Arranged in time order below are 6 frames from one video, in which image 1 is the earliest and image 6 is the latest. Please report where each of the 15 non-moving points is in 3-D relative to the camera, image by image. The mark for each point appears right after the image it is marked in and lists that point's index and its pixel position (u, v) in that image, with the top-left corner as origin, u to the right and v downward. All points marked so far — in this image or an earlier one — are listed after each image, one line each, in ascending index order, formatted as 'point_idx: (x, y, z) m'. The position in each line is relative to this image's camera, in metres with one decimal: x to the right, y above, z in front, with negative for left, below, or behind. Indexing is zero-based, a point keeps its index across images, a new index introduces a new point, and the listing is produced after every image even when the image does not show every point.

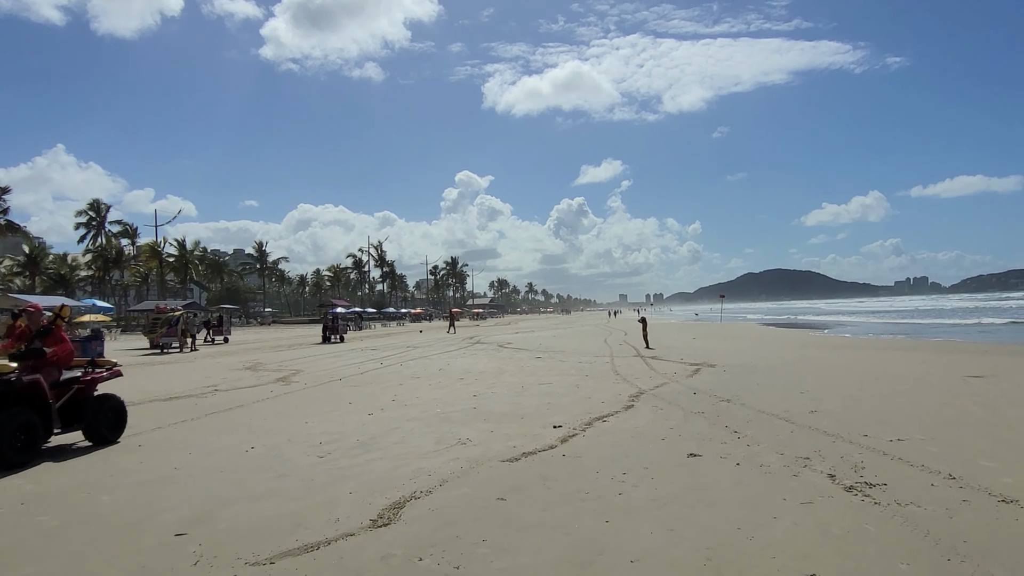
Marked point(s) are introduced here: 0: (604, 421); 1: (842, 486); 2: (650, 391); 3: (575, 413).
0: (+1.1, -1.6, +8.6) m
1: (+2.4, -1.4, +5.3) m
2: (+2.1, -1.6, +11.5) m
3: (+0.8, -1.6, +9.3) m
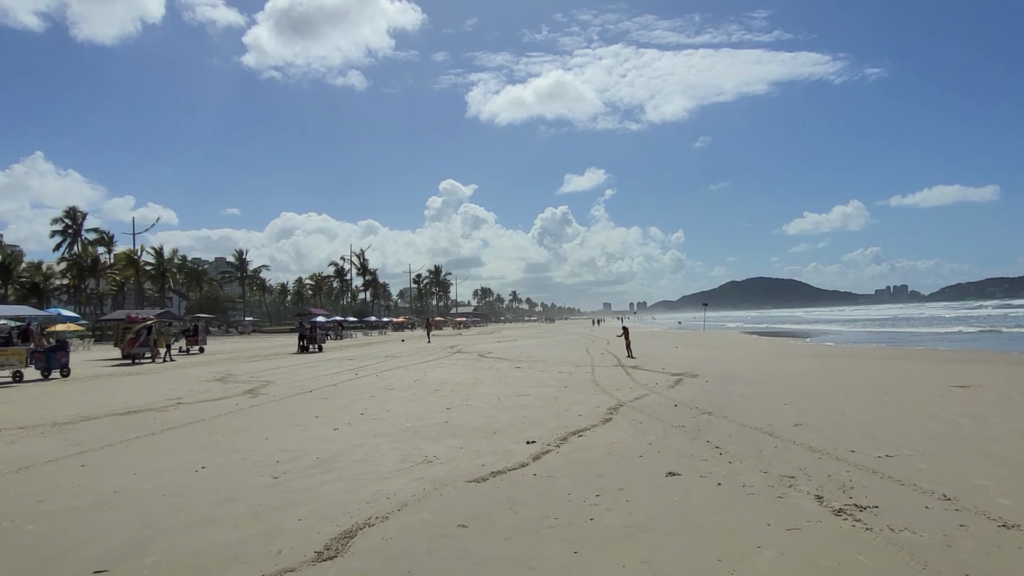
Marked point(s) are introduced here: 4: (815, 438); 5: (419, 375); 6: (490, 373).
0: (+0.8, -1.6, +8.2) m
1: (+2.1, -1.5, +4.9) m
2: (+1.8, -1.7, +11.1) m
3: (+0.5, -1.7, +8.9) m
4: (+3.1, -1.5, +7.5) m
5: (-2.3, -2.2, +18.3) m
6: (-0.5, -2.1, +18.6) m
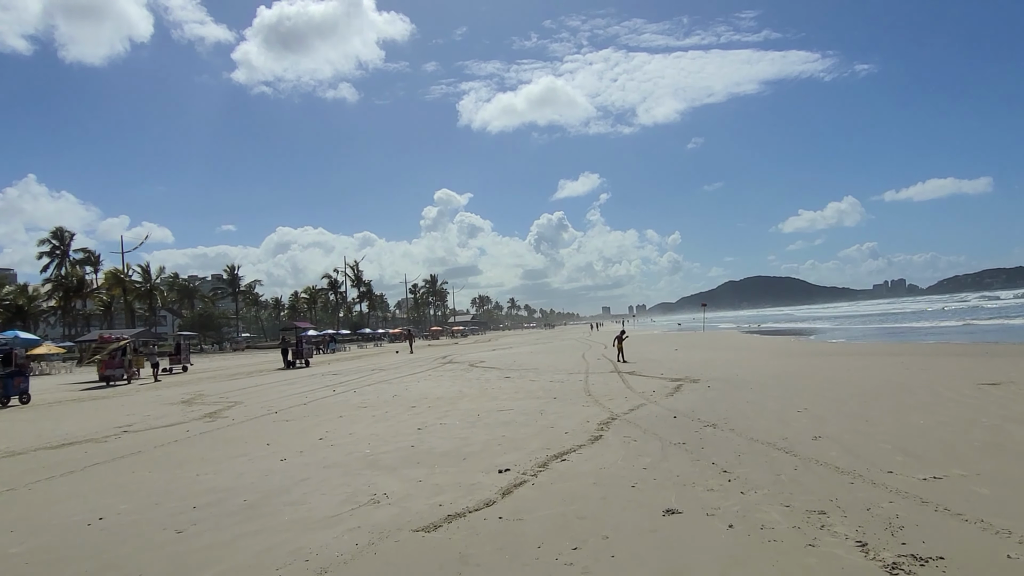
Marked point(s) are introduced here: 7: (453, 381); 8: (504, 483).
0: (+0.5, -1.6, +7.0) m
1: (+1.9, -1.4, +3.7) m
2: (+1.5, -1.7, +9.9) m
3: (+0.2, -1.7, +7.7) m
4: (+2.8, -1.4, +6.3) m
5: (-2.6, -2.4, +17.1) m
6: (-0.8, -2.3, +17.4) m
7: (-1.5, -2.4, +19.0) m
8: (-0.1, -1.6, +6.1) m
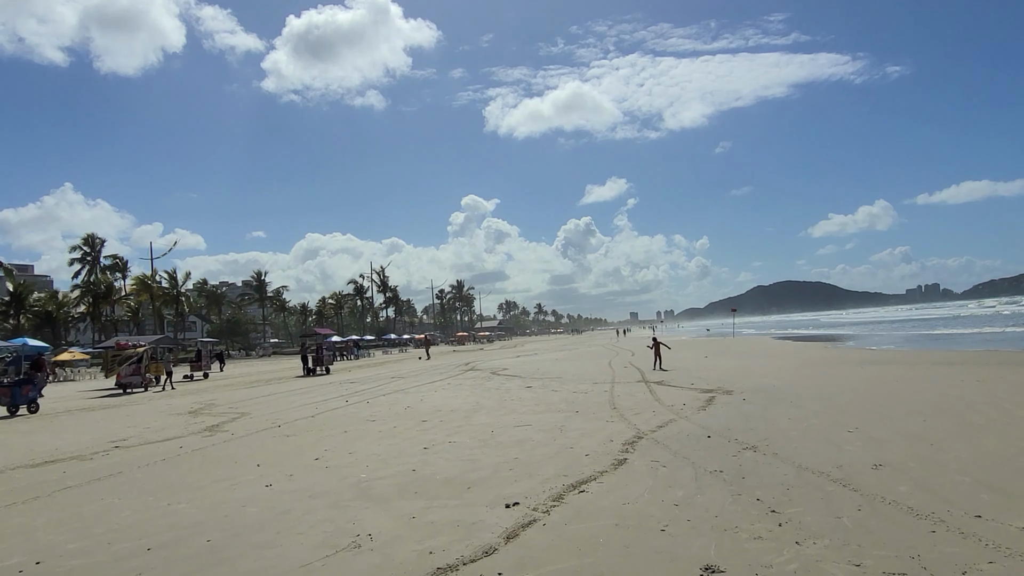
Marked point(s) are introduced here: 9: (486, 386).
0: (+0.6, -1.7, +6.1) m
1: (+1.8, -1.4, +2.7) m
2: (+1.7, -1.8, +8.9) m
3: (+0.3, -1.7, +6.8) m
4: (+2.9, -1.5, +5.3) m
5: (-2.2, -2.5, +16.3) m
6: (-0.4, -2.4, +16.5) m
7: (-1.0, -2.5, +18.1) m
8: (0.0, -1.7, +5.2) m
9: (-0.7, -2.6, +19.7) m
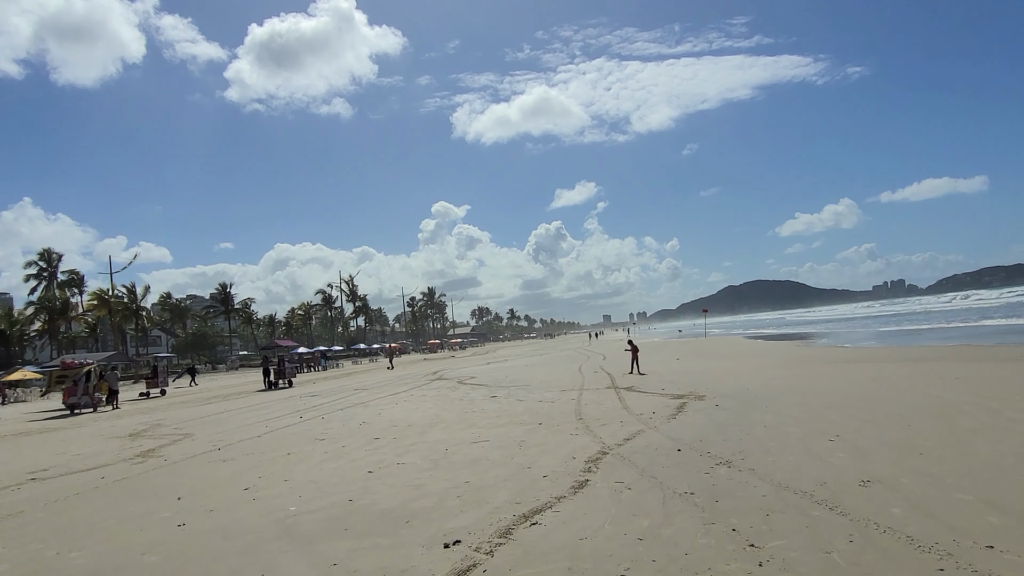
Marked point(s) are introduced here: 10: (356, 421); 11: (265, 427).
0: (+0.2, -1.7, +5.3) m
1: (+1.5, -1.4, +2.0) m
2: (+1.2, -1.8, +8.2) m
3: (-0.1, -1.8, +6.0) m
4: (+2.5, -1.4, +4.6) m
5: (-2.9, -2.7, +15.4) m
6: (-1.1, -2.5, +15.6) m
7: (-1.8, -2.7, +17.2) m
8: (-0.4, -1.7, +4.4) m
9: (-1.6, -2.8, +18.9) m
10: (-3.0, -2.6, +14.3) m
11: (-4.9, -2.7, +14.5) m
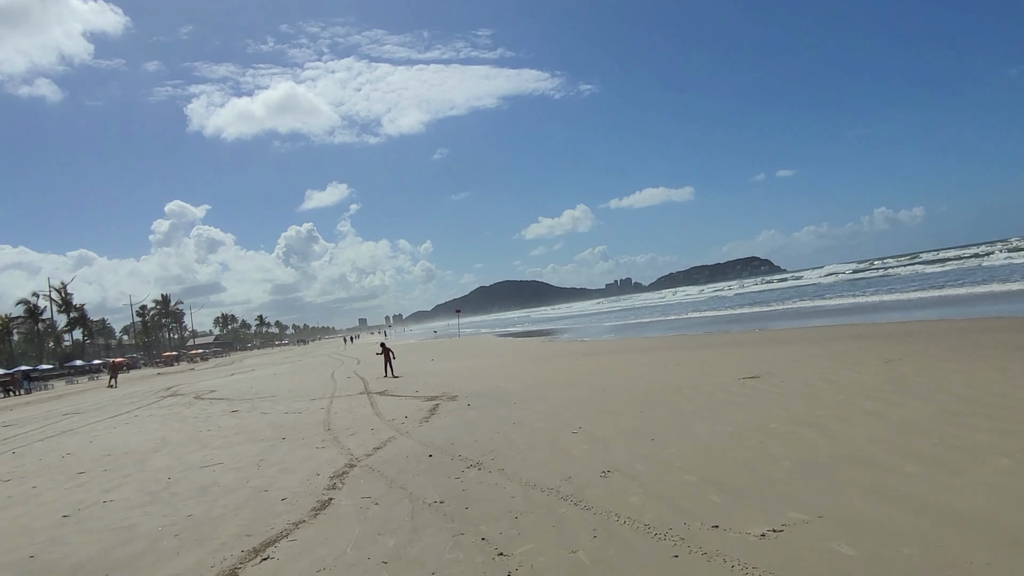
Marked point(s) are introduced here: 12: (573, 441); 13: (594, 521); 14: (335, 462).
0: (-1.6, -1.7, +4.7) m
1: (+0.8, -1.3, +2.0) m
2: (-1.5, -1.8, +7.7) m
3: (-2.1, -1.8, +5.2) m
4: (+0.9, -1.4, +4.8) m
5: (-7.7, -2.8, +13.2) m
6: (-6.1, -2.6, +14.0) m
7: (-7.3, -2.8, +15.3) m
8: (-1.8, -1.7, +3.6) m
9: (-7.6, -2.9, +16.9) m
10: (-7.5, -2.7, +12.1) m
11: (-9.3, -2.9, +11.7) m
12: (+0.6, -1.5, +7.1) m
13: (+0.5, -1.4, +4.5) m
14: (-1.9, -1.9, +7.9) m
